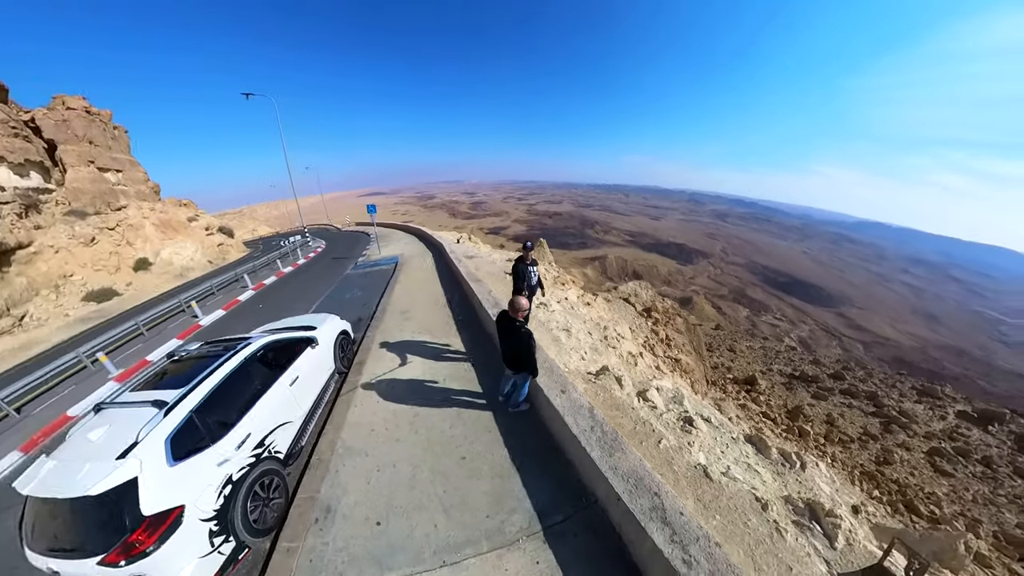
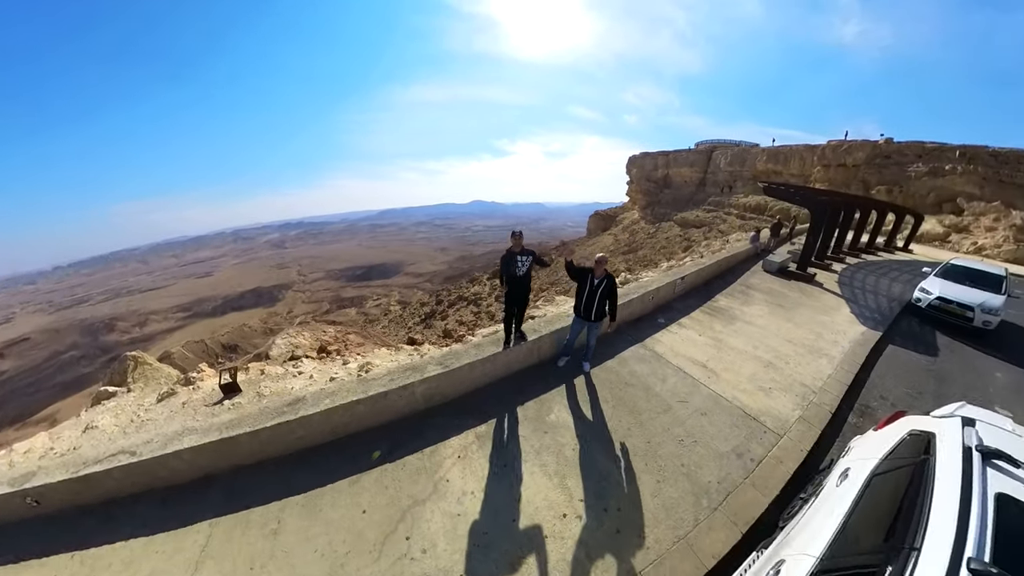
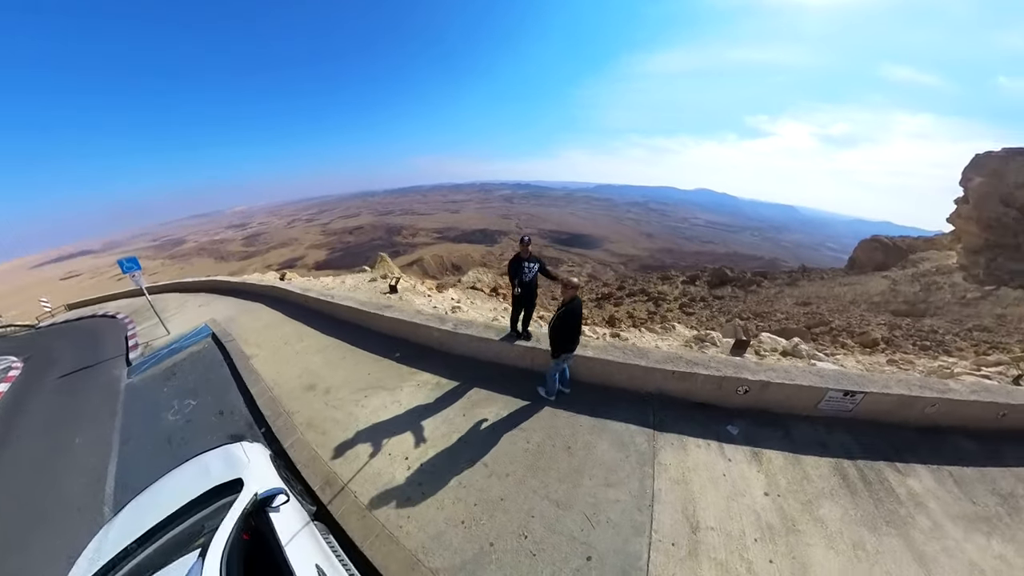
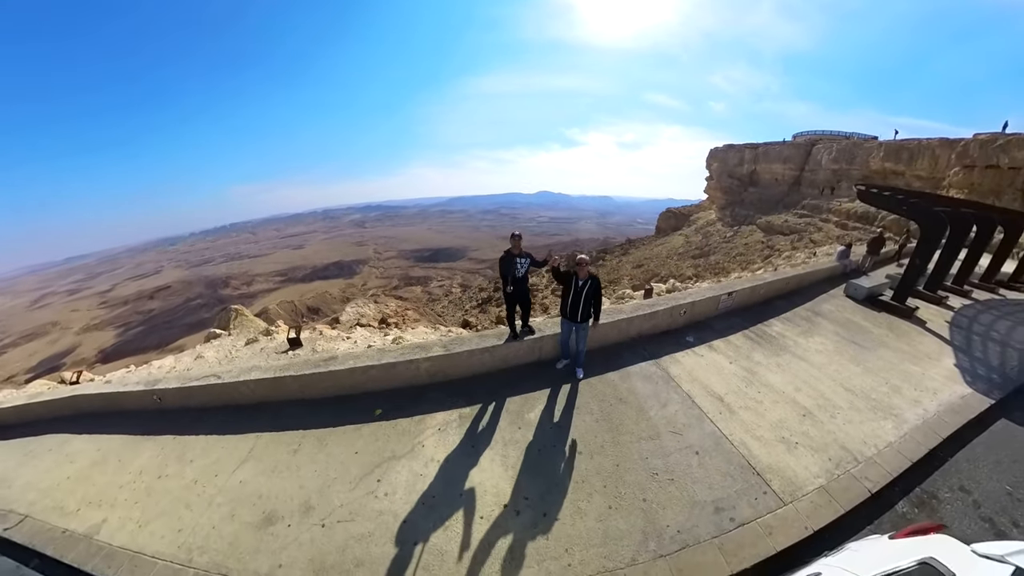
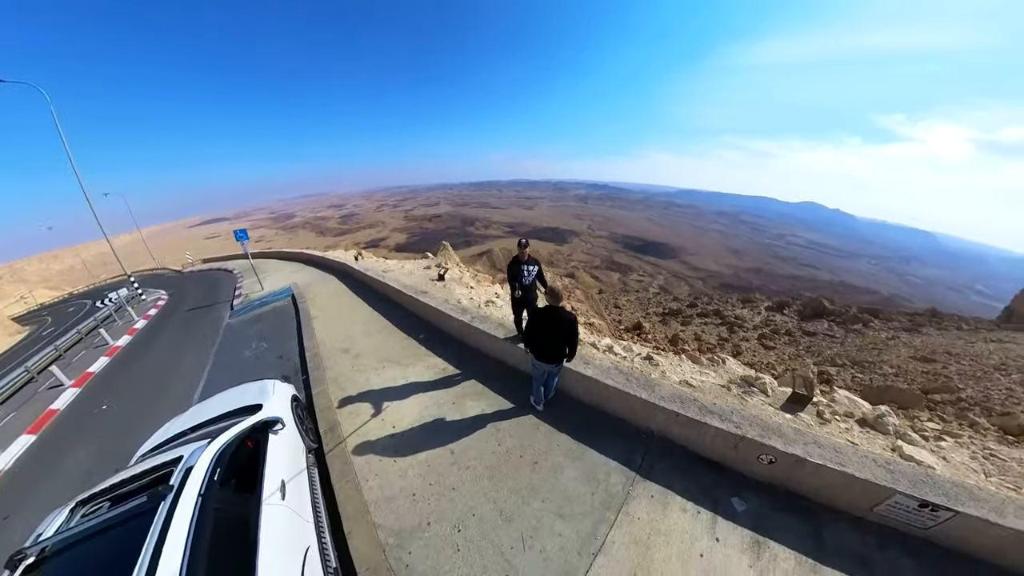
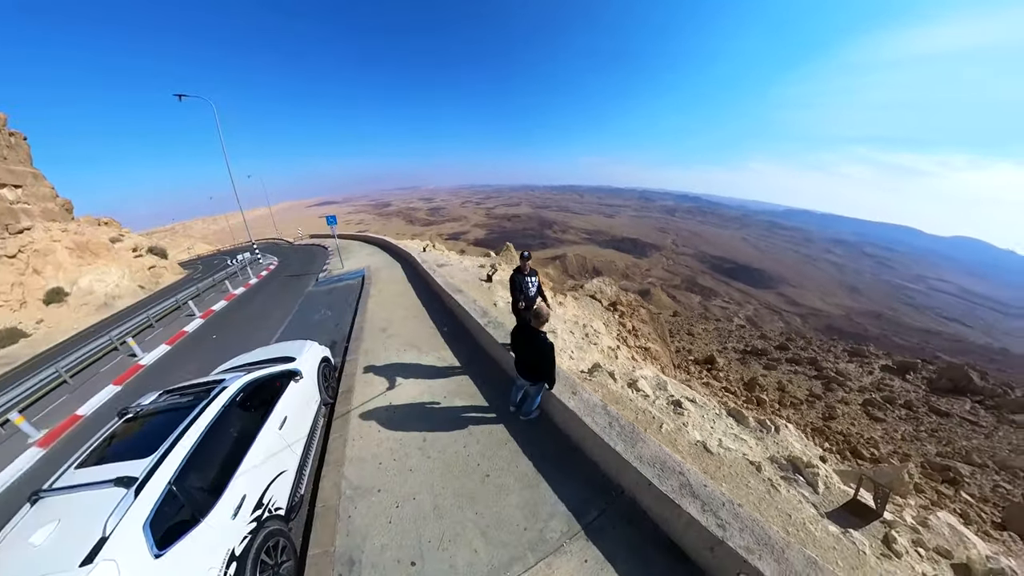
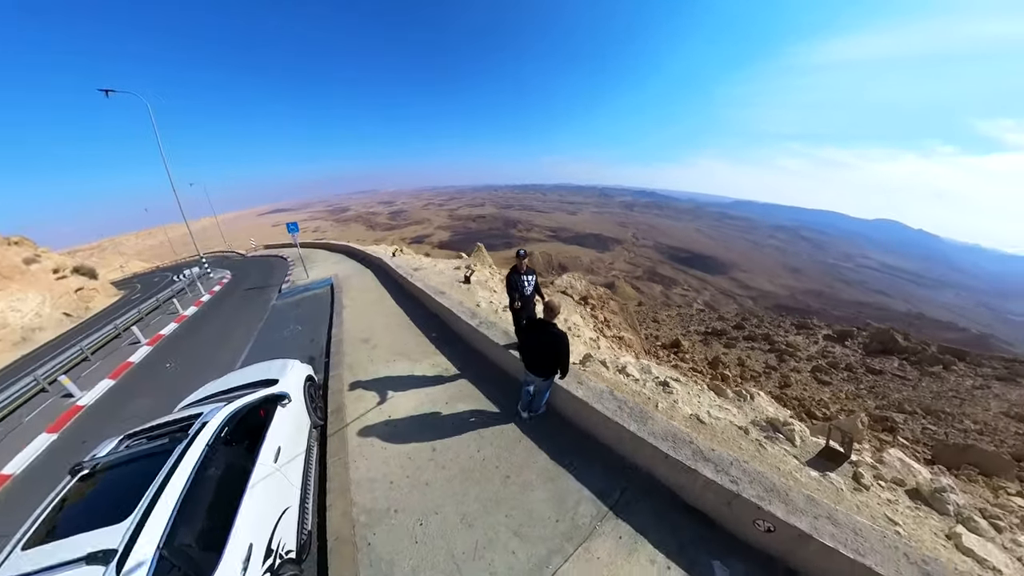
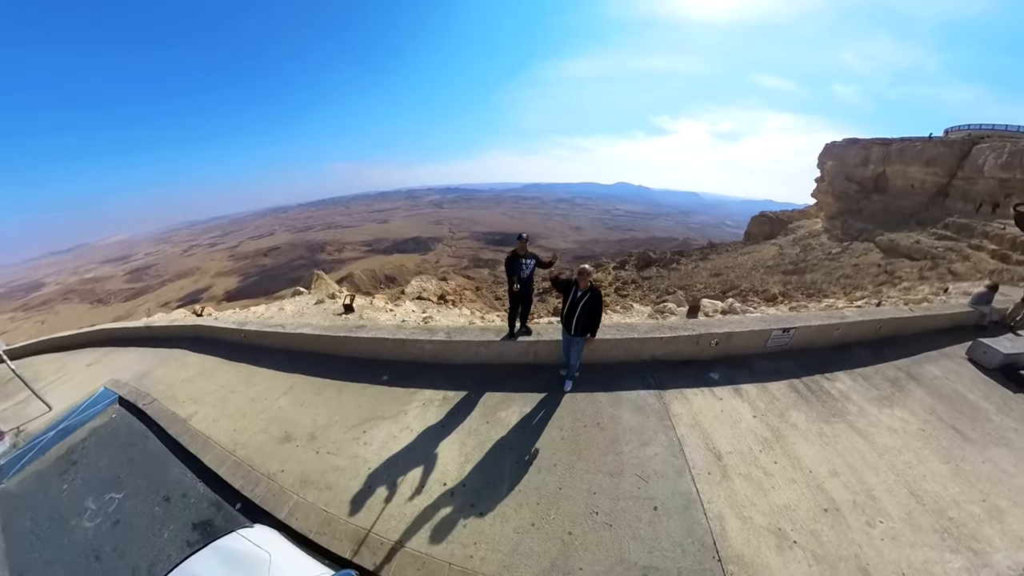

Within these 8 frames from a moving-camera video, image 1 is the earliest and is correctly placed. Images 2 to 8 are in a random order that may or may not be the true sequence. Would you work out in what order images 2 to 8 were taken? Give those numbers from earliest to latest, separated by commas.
6, 7, 5, 3, 8, 4, 2
